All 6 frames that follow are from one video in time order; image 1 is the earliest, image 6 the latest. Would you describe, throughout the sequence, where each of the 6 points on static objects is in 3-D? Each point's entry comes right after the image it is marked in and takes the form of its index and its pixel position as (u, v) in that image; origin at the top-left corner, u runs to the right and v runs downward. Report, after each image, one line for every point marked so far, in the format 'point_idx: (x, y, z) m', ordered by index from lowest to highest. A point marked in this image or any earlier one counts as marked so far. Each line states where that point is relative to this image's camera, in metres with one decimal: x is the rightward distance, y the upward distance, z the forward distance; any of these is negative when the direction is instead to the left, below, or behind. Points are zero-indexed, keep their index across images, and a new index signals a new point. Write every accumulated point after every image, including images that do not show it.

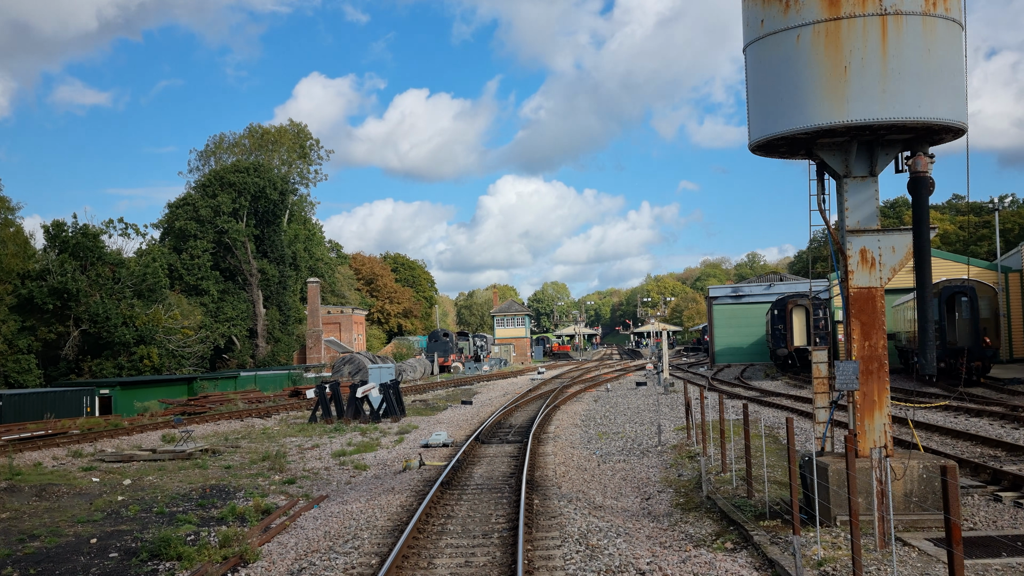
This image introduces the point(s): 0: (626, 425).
0: (+1.9, -2.3, +18.5) m
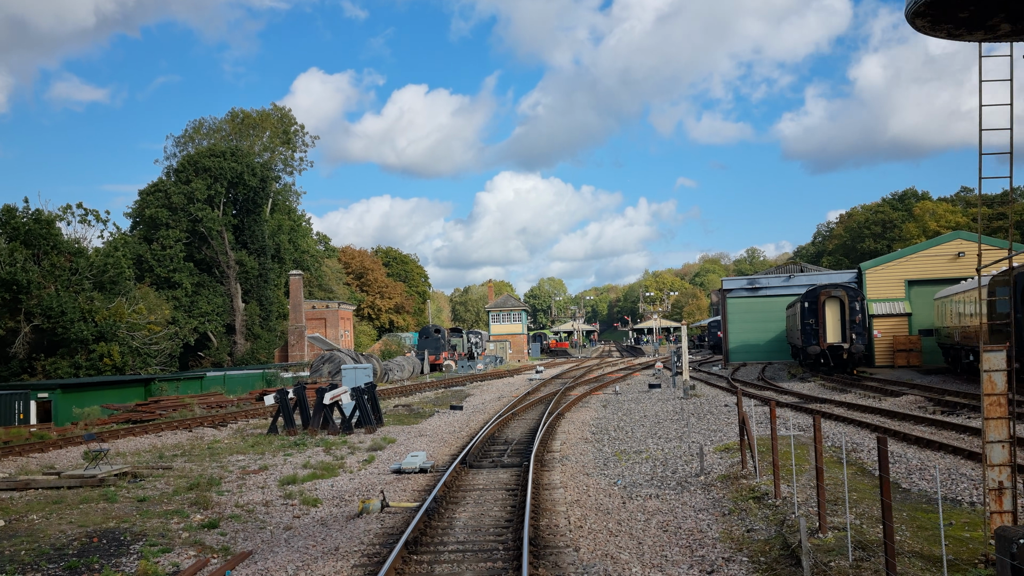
0: (+1.9, -2.1, +15.0) m
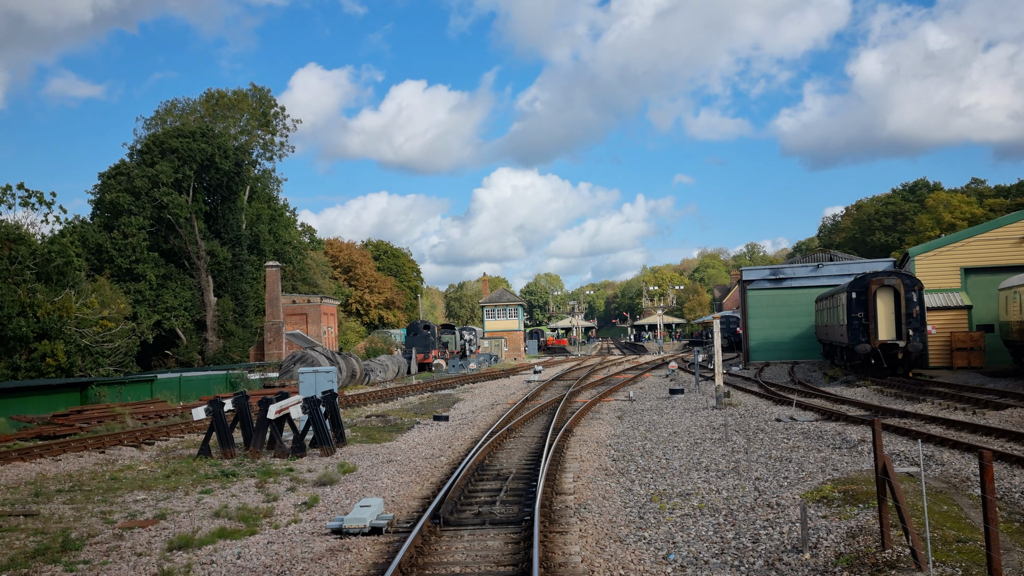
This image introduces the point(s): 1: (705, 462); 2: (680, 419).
0: (+1.8, -1.9, +11.0) m
1: (+2.1, -1.9, +11.9) m
2: (+2.6, -2.1, +17.0) m
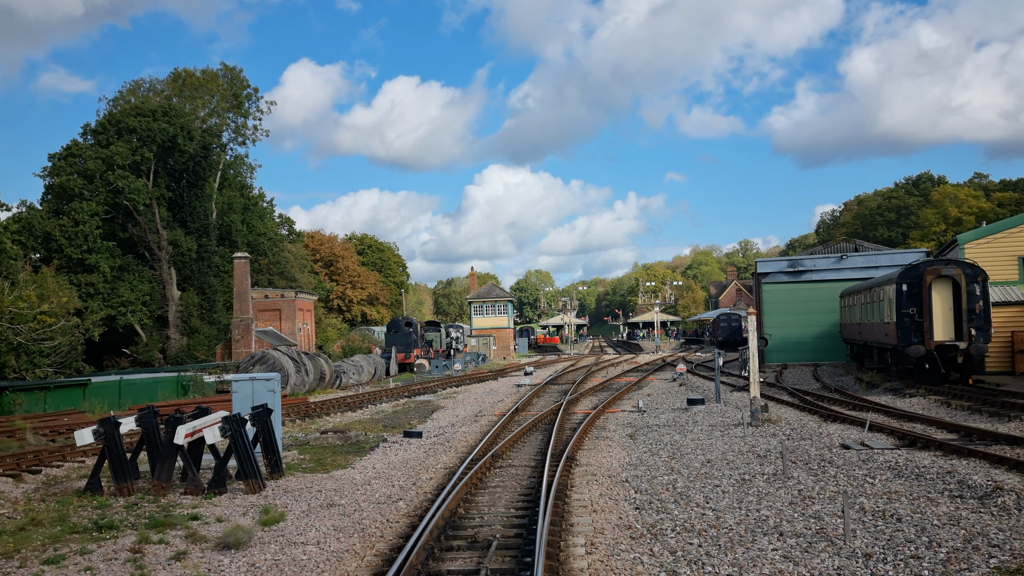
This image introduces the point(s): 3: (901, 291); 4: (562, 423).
0: (+1.7, -1.7, +7.5) m
1: (+2.0, -1.7, +8.4) m
2: (+2.4, -1.9, +13.5) m
3: (+6.9, 0.0, +19.3) m
4: (+0.8, -2.1, +16.8) m
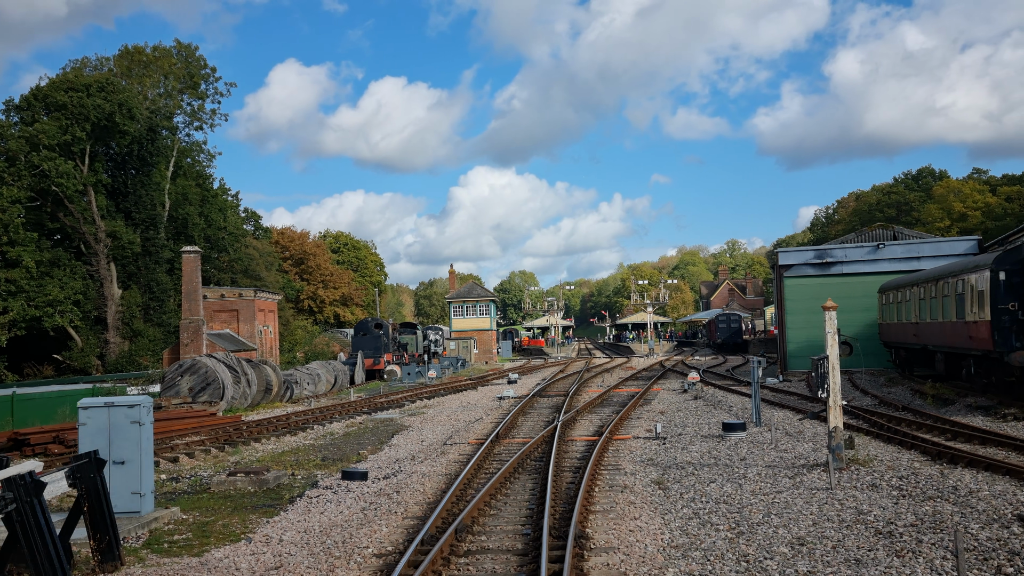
0: (+1.6, -1.6, +3.0) m
1: (+1.8, -1.6, +3.9) m
2: (+2.2, -1.7, +9.0) m
3: (+6.6, +0.1, +14.9) m
4: (+0.5, -1.9, +12.3) m
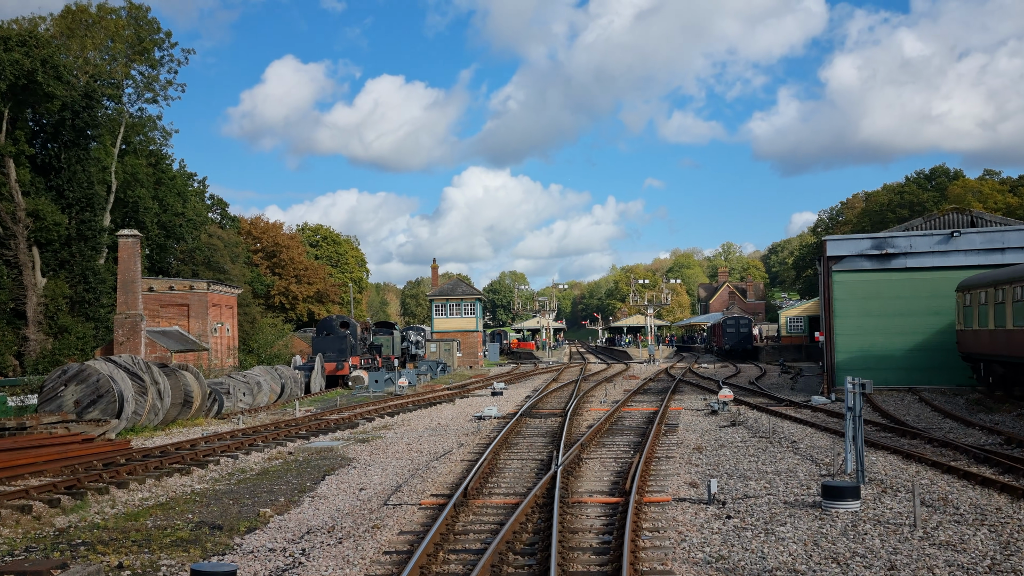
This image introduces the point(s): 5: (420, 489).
0: (+1.5, -1.4, -2.2) m
1: (+1.7, -1.4, -1.2) m
2: (+2.1, -1.6, +3.8) m
3: (+6.4, +0.2, +9.8) m
4: (+0.3, -1.8, +7.1) m
5: (-0.9, -2.0, +11.0) m
